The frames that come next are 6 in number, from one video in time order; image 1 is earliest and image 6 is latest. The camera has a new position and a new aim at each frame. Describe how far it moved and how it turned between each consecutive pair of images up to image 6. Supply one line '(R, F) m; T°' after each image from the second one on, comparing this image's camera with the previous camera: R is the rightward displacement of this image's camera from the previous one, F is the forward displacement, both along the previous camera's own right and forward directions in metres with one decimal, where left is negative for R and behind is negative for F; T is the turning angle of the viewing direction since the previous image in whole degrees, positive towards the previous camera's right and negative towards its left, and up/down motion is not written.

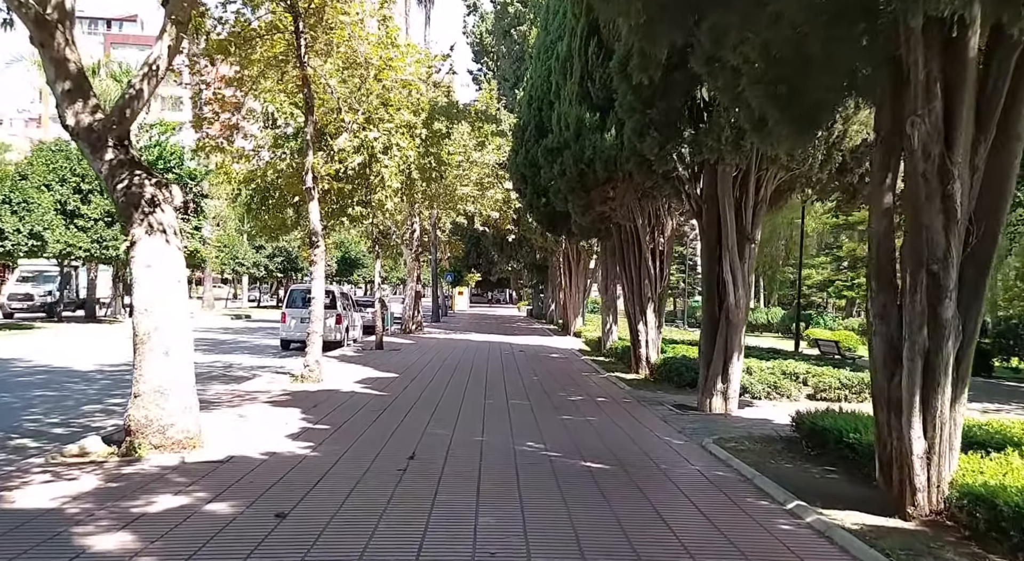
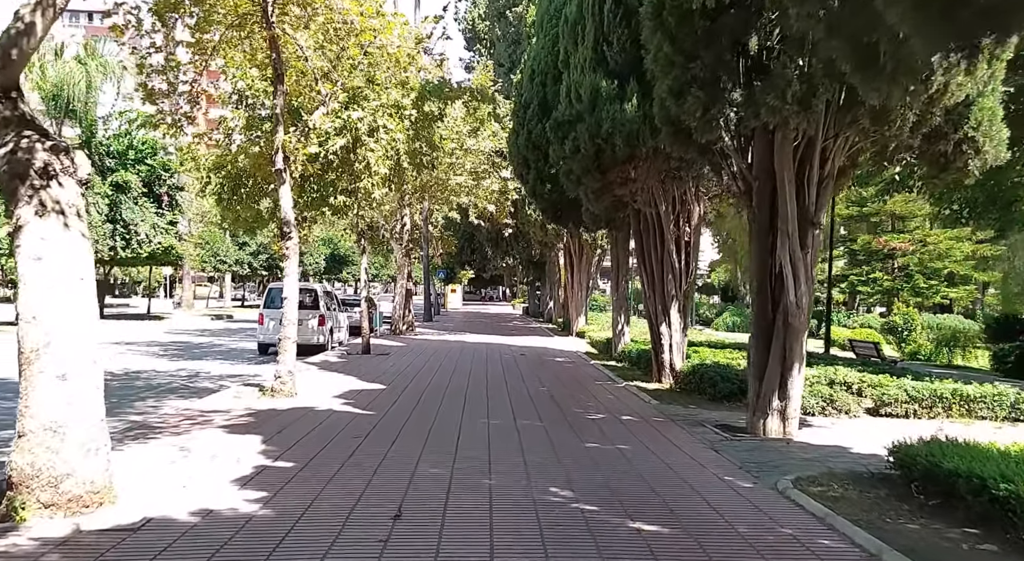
(-0.2, +2.2) m; +1°
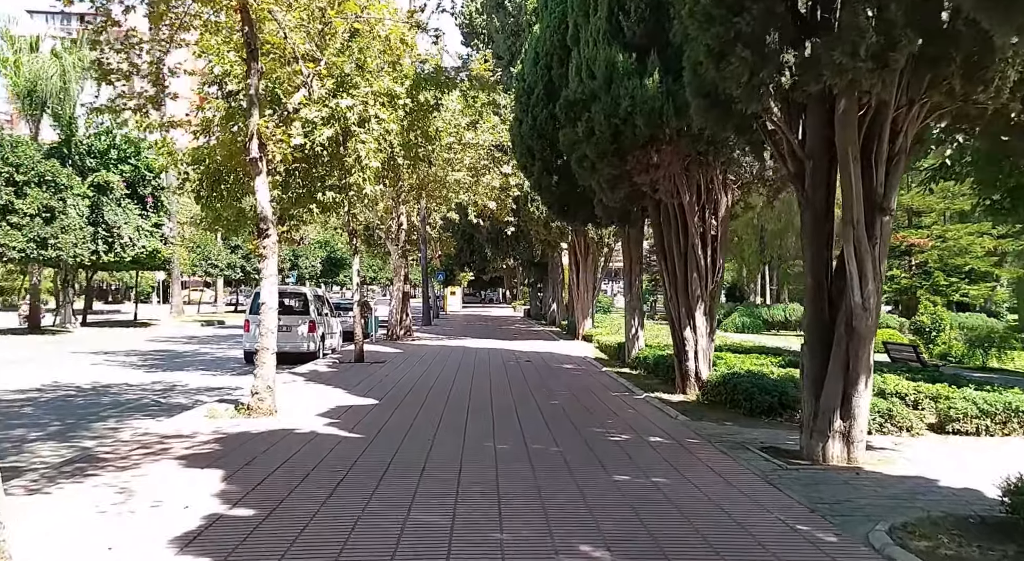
(-0.1, +1.6) m; 0°
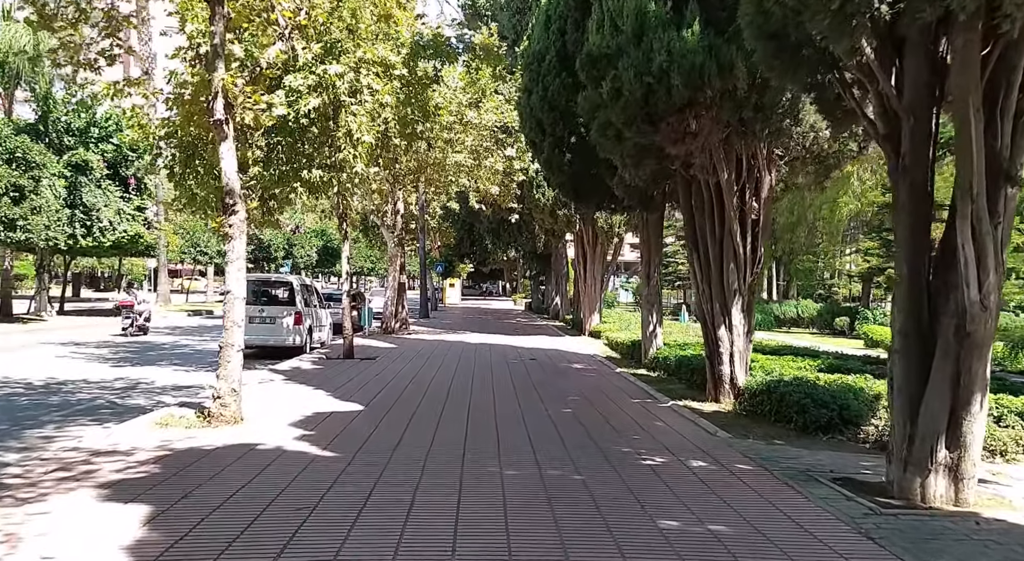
(-0.1, +1.8) m; 0°
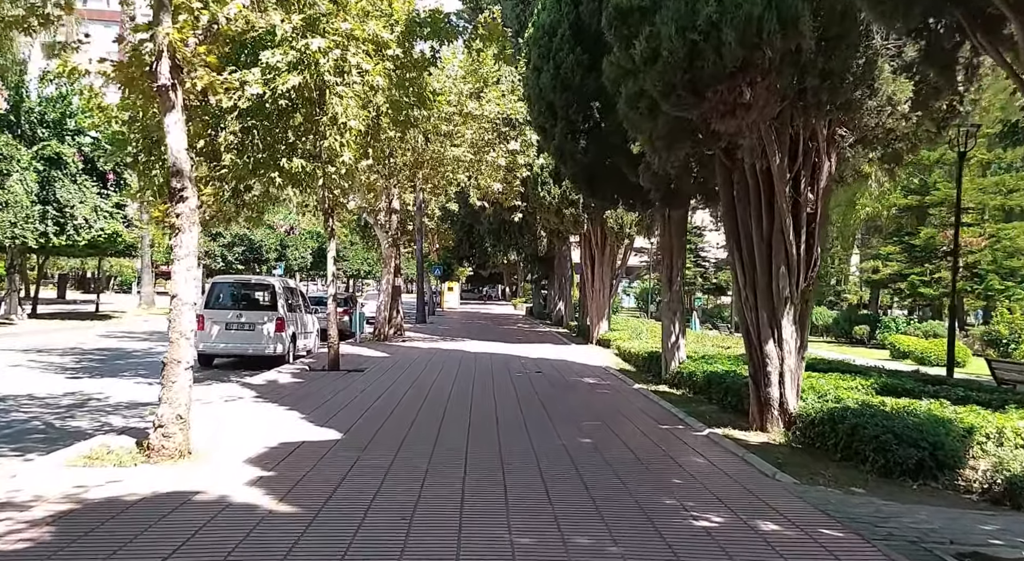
(-0.1, +1.8) m; 0°
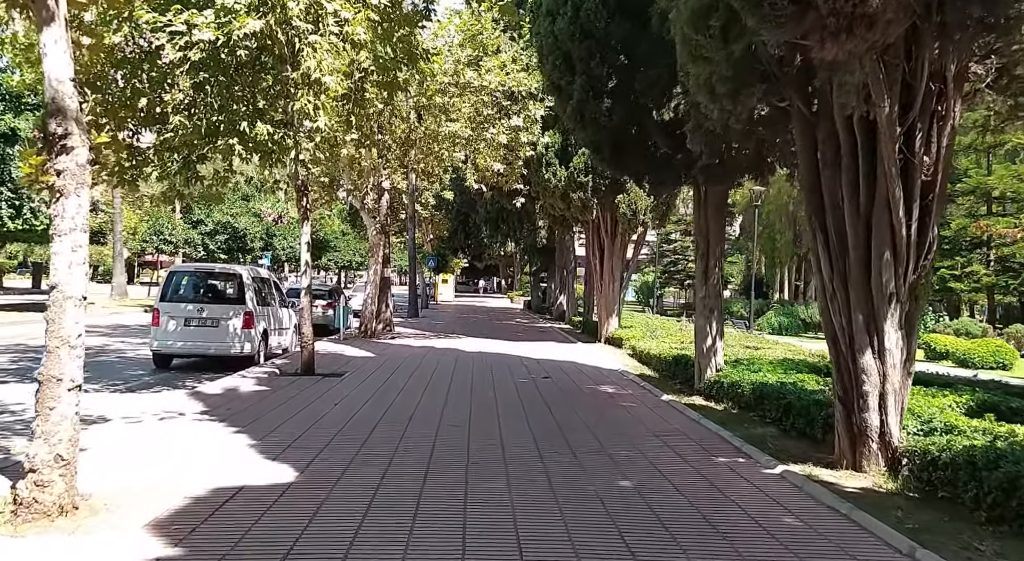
(-0.2, +2.4) m; 0°
